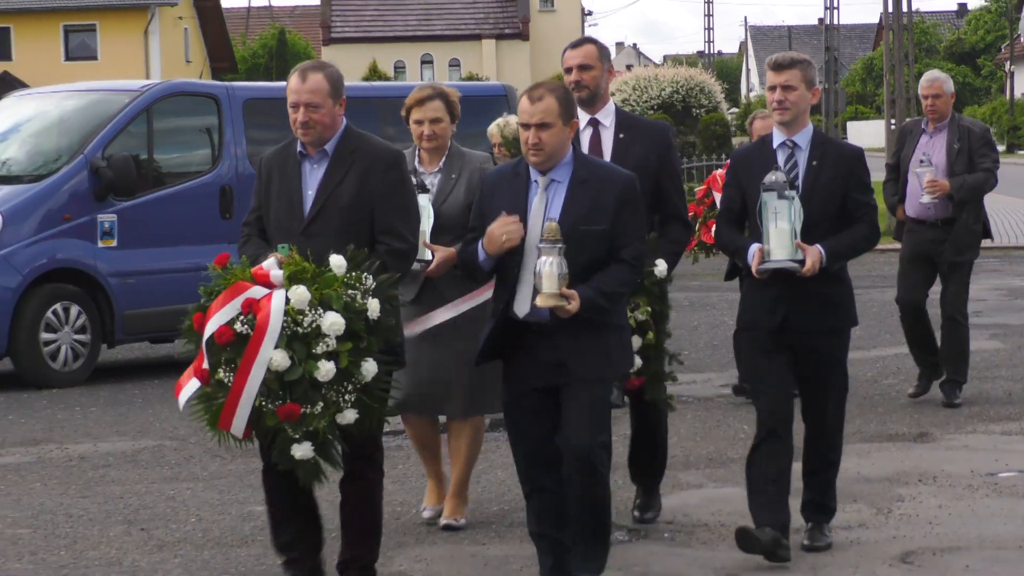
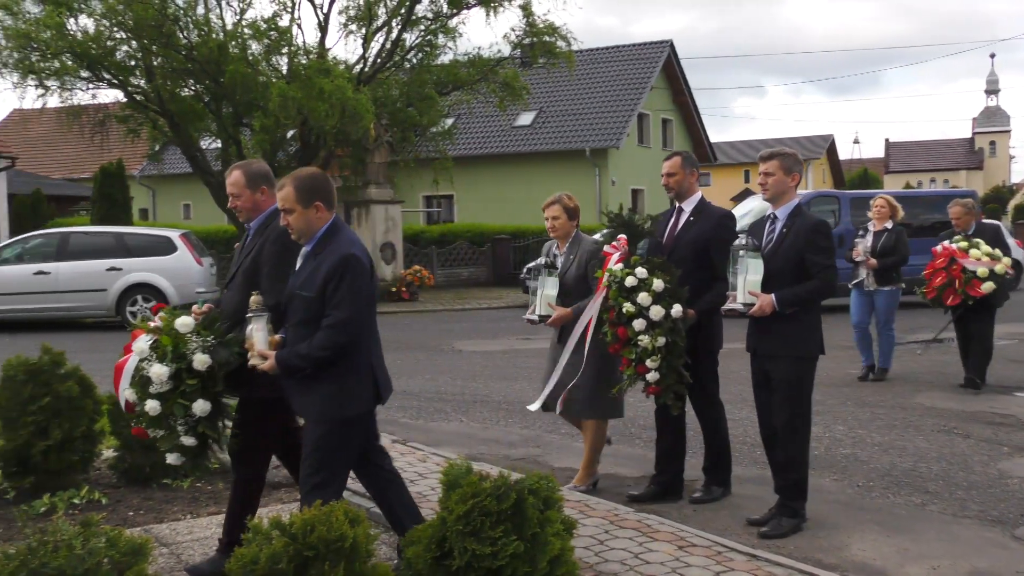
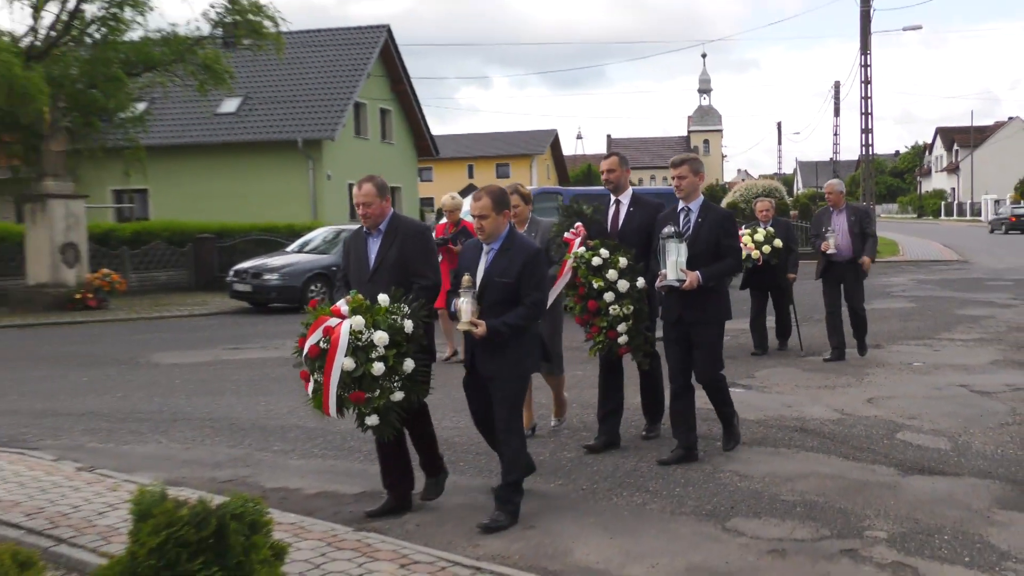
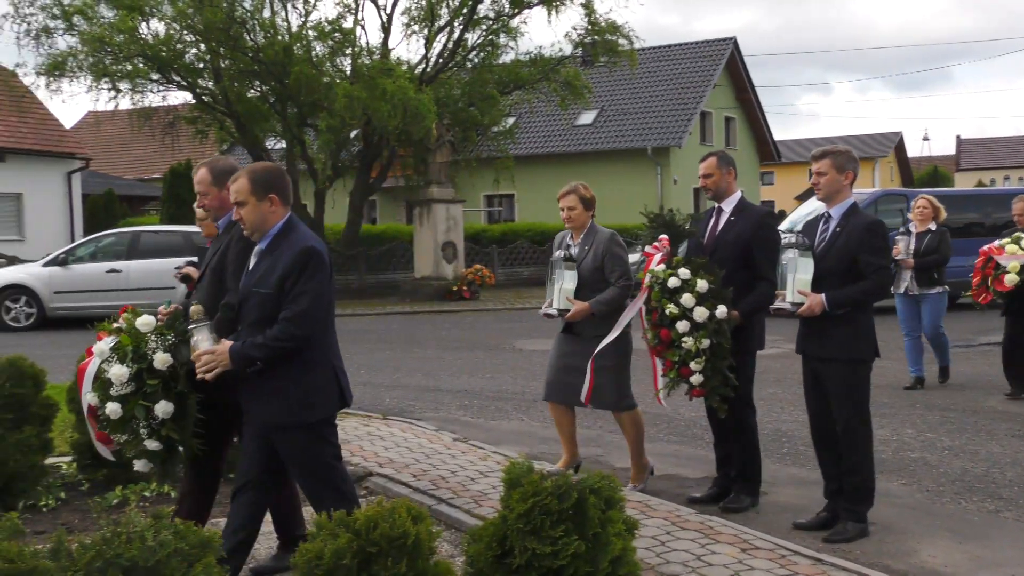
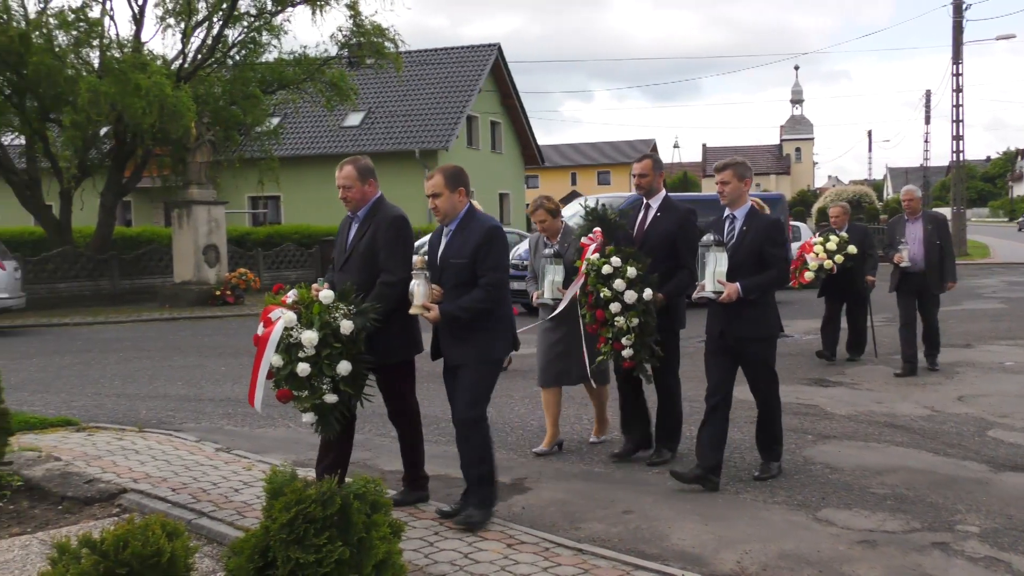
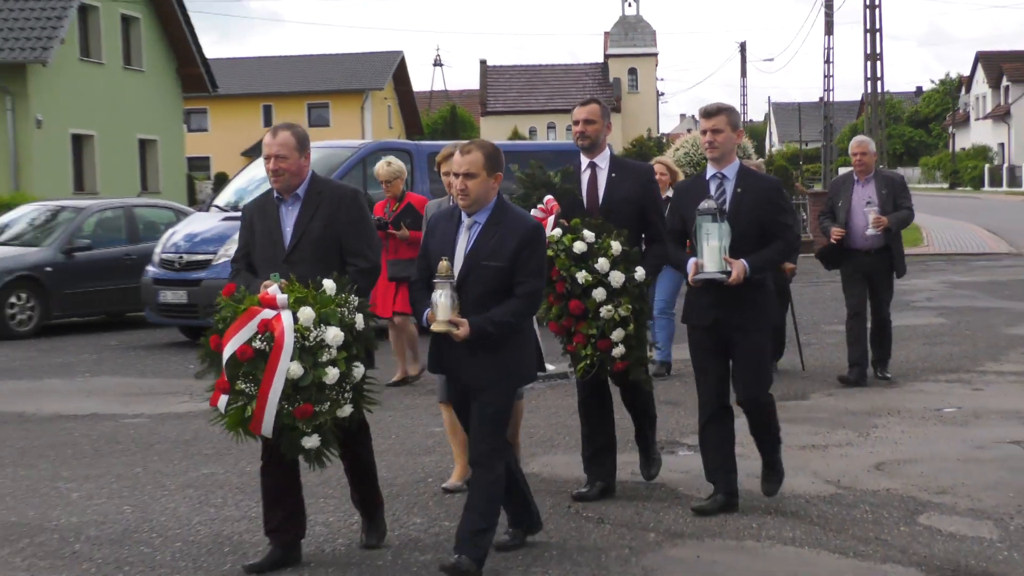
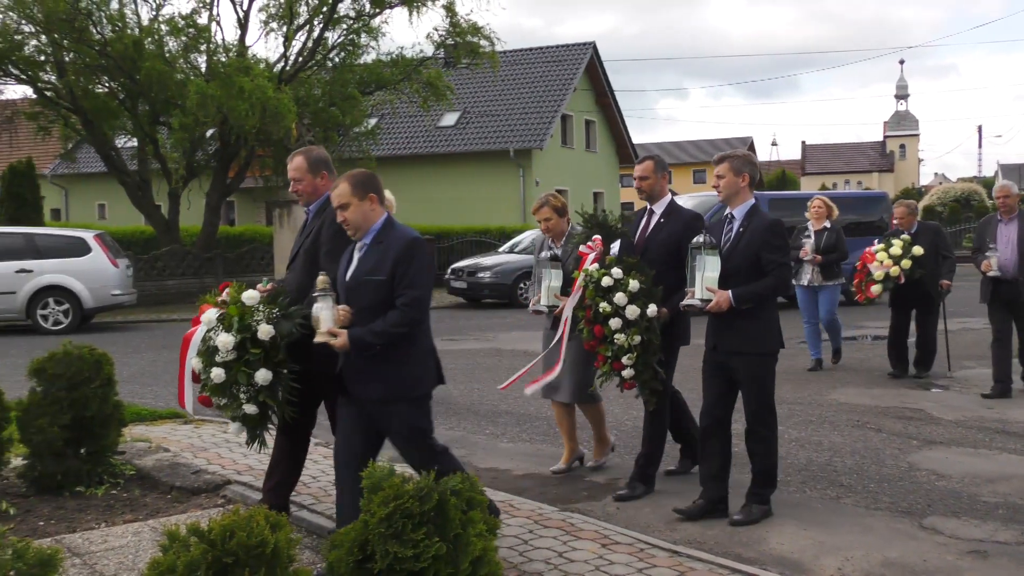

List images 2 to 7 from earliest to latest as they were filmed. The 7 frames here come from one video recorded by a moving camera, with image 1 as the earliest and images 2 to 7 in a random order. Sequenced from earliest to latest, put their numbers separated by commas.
6, 3, 5, 7, 2, 4
